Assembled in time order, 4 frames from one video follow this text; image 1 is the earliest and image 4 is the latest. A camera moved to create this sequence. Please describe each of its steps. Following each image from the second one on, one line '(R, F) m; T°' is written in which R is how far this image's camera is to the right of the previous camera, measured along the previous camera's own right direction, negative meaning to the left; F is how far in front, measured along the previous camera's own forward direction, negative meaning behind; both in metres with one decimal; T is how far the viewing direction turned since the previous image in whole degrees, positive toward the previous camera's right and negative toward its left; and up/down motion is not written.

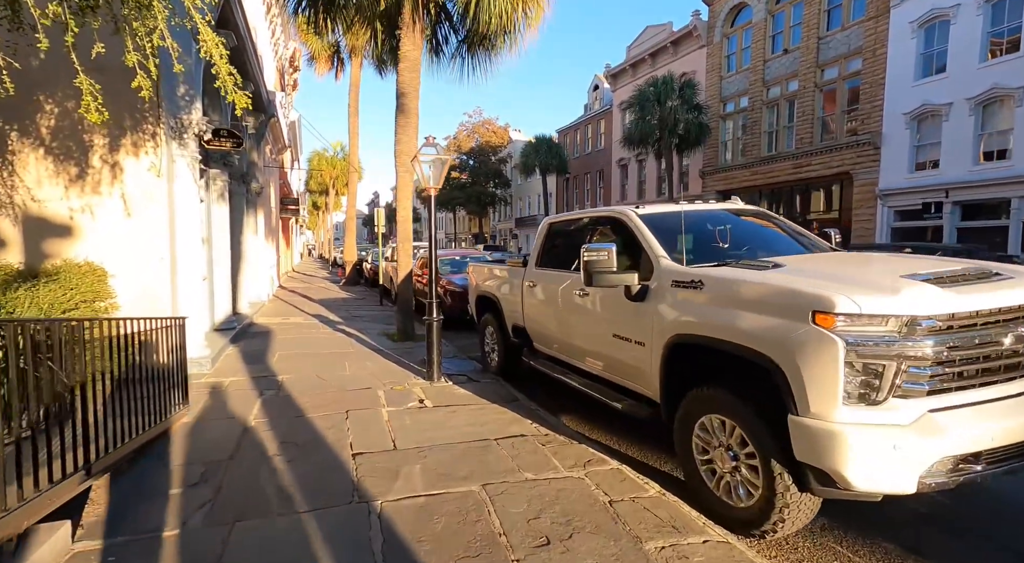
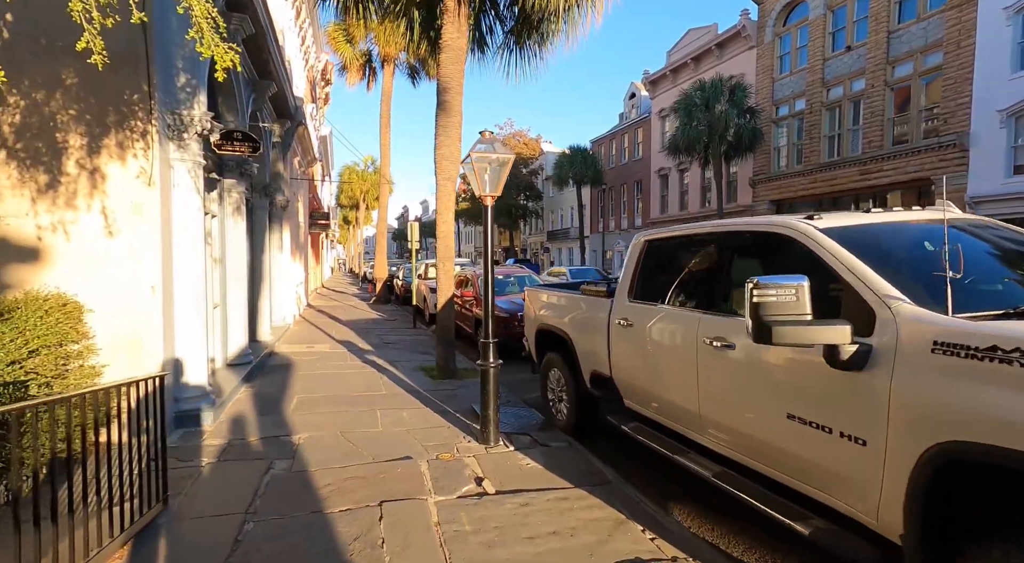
(-0.5, +1.4) m; -3°
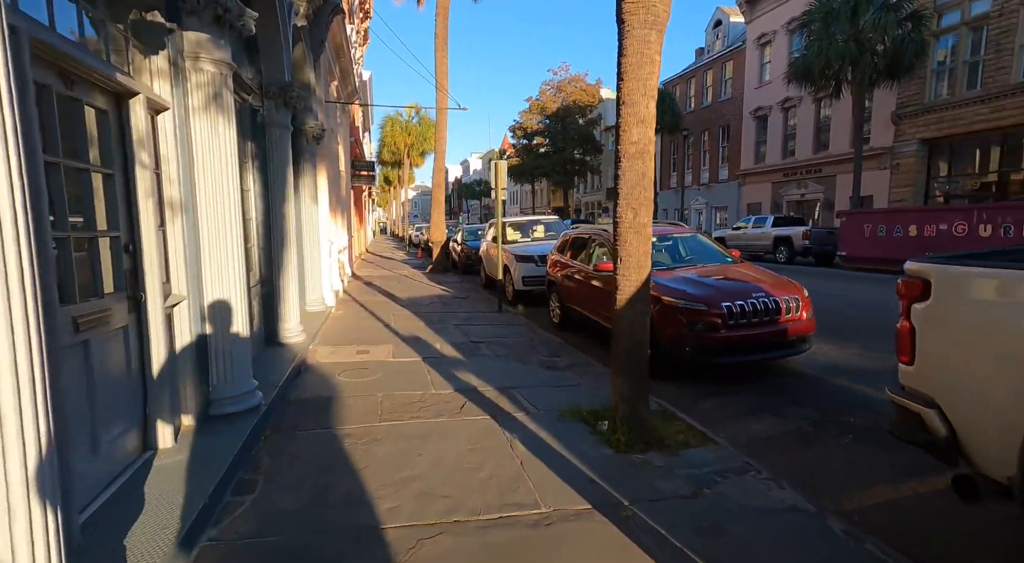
(-1.7, +4.5) m; -4°
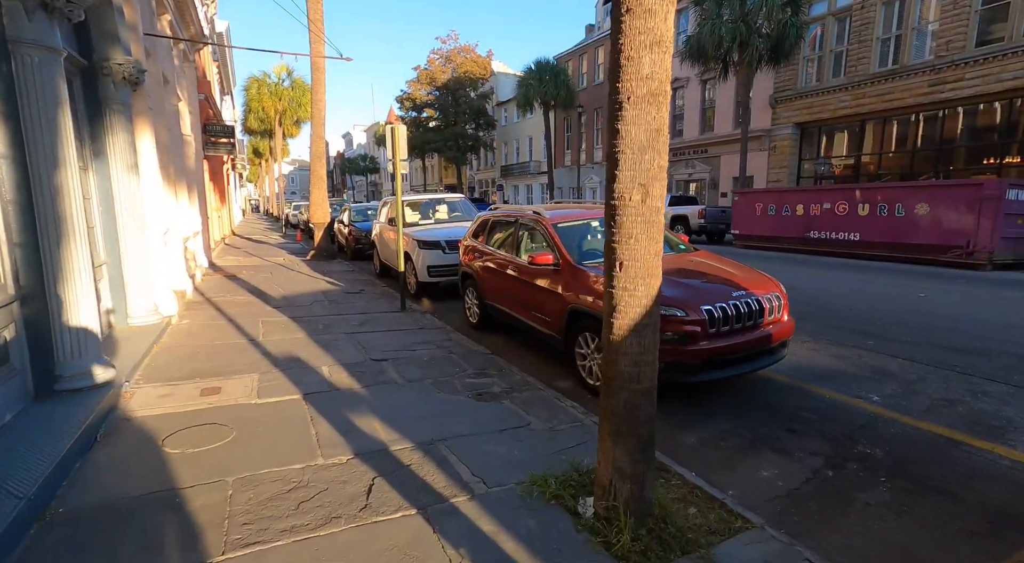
(-0.2, +1.8) m; +11°
